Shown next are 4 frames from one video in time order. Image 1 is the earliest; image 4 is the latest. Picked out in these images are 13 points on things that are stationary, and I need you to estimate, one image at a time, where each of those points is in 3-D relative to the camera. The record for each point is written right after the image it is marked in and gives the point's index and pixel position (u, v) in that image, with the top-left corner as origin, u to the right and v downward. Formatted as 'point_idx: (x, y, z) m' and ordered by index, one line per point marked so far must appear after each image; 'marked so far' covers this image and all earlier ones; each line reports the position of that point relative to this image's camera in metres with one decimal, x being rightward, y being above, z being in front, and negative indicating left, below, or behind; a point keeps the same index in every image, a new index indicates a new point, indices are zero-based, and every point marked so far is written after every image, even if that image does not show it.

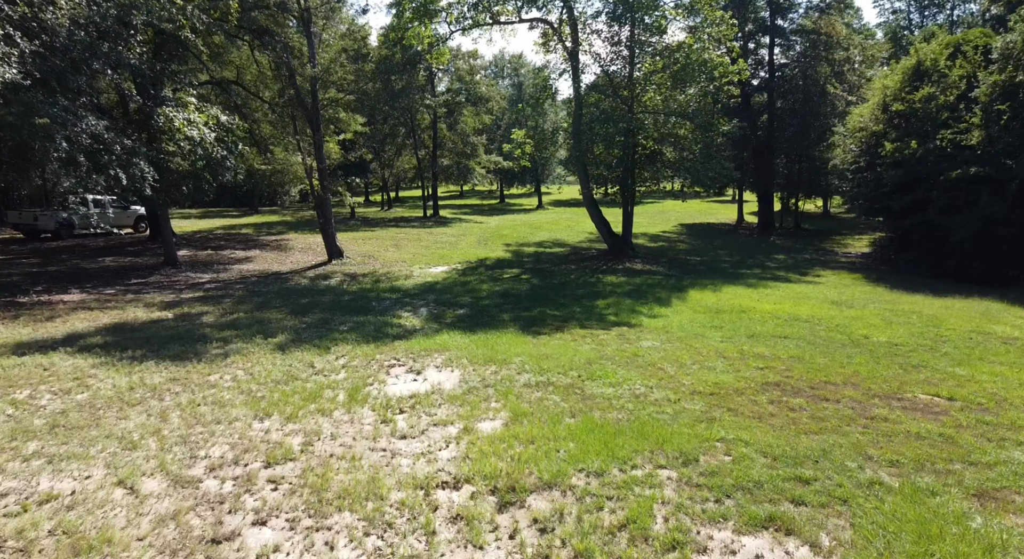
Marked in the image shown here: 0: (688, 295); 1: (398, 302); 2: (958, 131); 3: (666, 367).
0: (+3.4, -0.3, +11.7) m
1: (-1.9, -0.4, +10.3) m
2: (+10.1, +3.4, +13.6) m
3: (+1.5, -0.9, +6.0) m
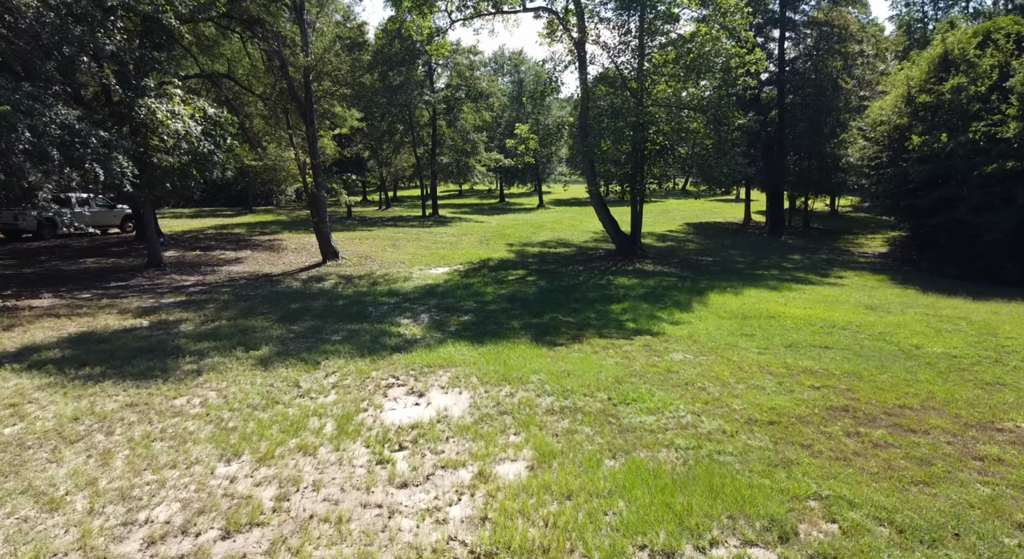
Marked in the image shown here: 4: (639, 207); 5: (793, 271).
0: (+3.5, -0.3, +10.9) m
1: (-1.8, -0.4, +9.5) m
2: (+10.2, +3.3, +12.8) m
3: (+1.7, -0.9, +5.1) m
4: (+3.8, +2.1, +17.7) m
5: (+7.2, +0.2, +15.4) m
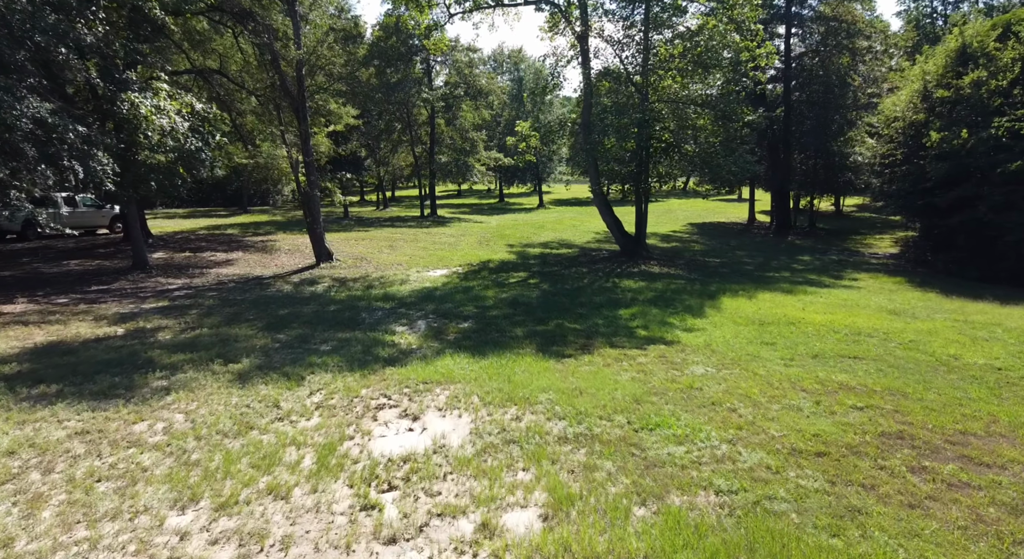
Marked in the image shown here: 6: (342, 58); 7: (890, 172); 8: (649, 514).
0: (+3.6, -0.4, +10.3) m
1: (-1.8, -0.5, +8.9) m
2: (+10.2, +3.3, +12.3) m
3: (+1.7, -1.0, +4.6) m
4: (+3.8, +2.1, +17.2) m
5: (+7.2, +0.2, +14.9) m
6: (-4.6, +5.9, +16.0) m
7: (+10.0, +2.9, +16.0) m
8: (+0.7, -1.1, +2.9) m
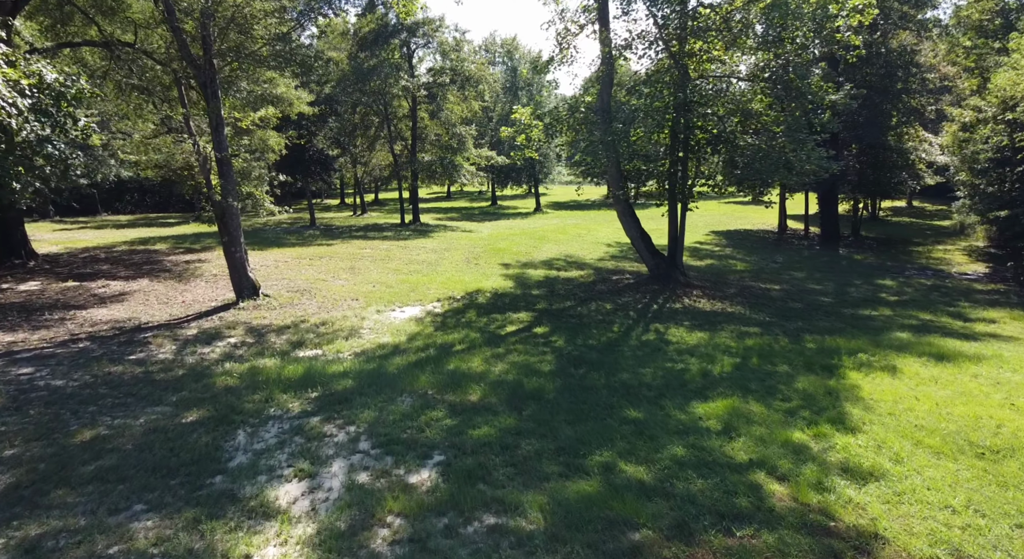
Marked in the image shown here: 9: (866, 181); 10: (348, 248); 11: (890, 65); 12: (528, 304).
0: (+3.6, -1.1, +6.3) m
1: (-1.7, -1.2, +4.8) m
2: (+10.2, +2.6, +8.3) m
3: (+1.8, -1.7, +0.5) m
4: (+3.7, +1.4, +13.2) m
5: (+7.2, -0.5, +10.9) m
6: (-4.6, +5.2, +11.9) m
7: (+10.0, +2.2, +12.0) m
8: (+0.8, -1.8, -1.1) m
9: (+12.2, +3.3, +20.1) m
10: (-4.9, +0.9, +17.8) m
11: (+11.6, +6.6, +18.5) m
12: (+0.3, -0.4, +10.7) m
